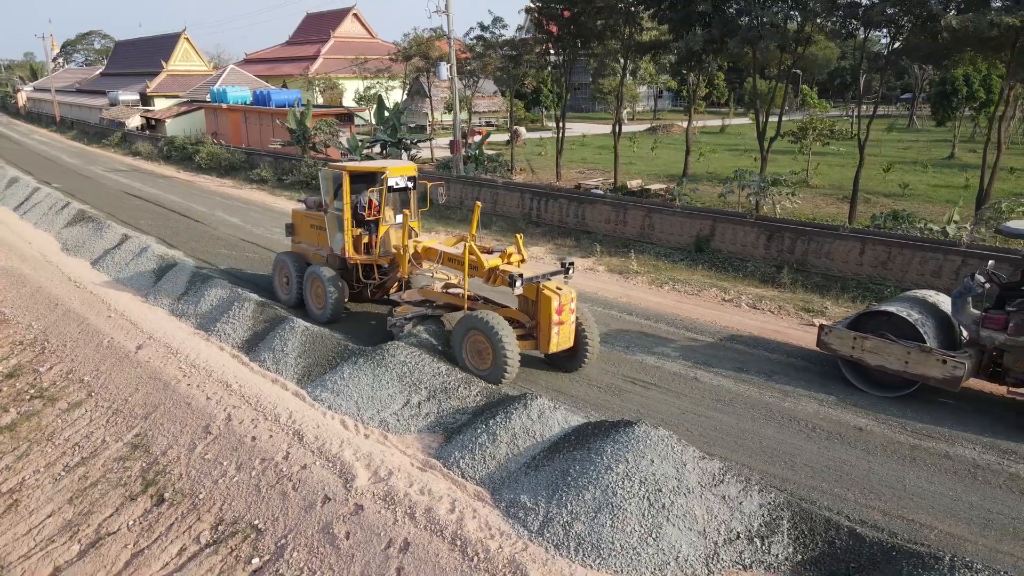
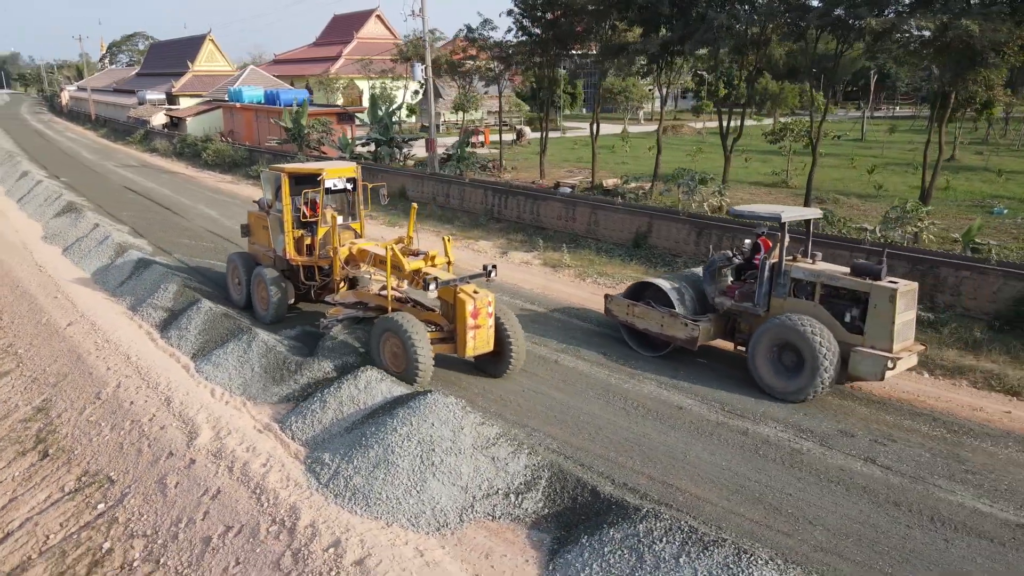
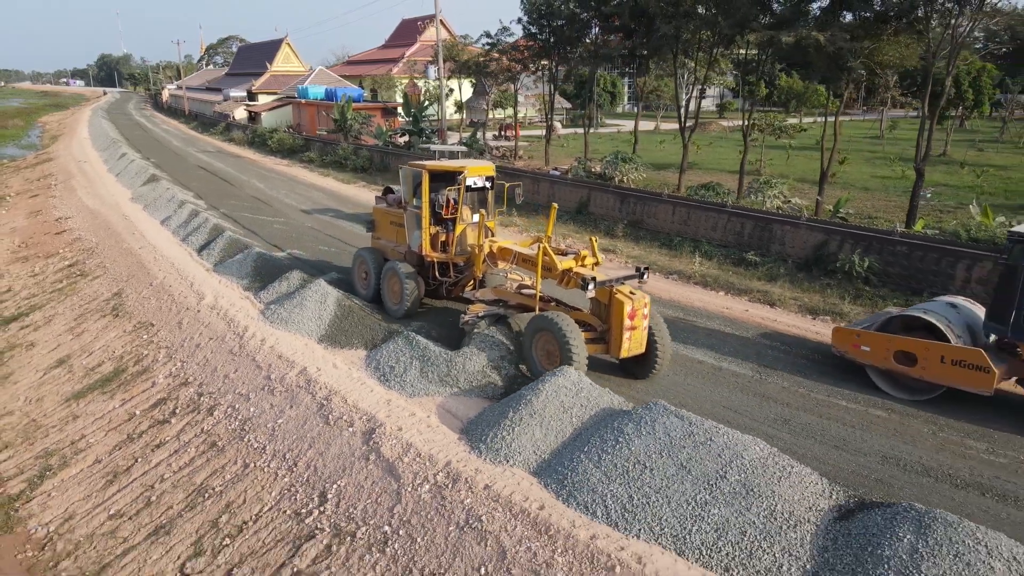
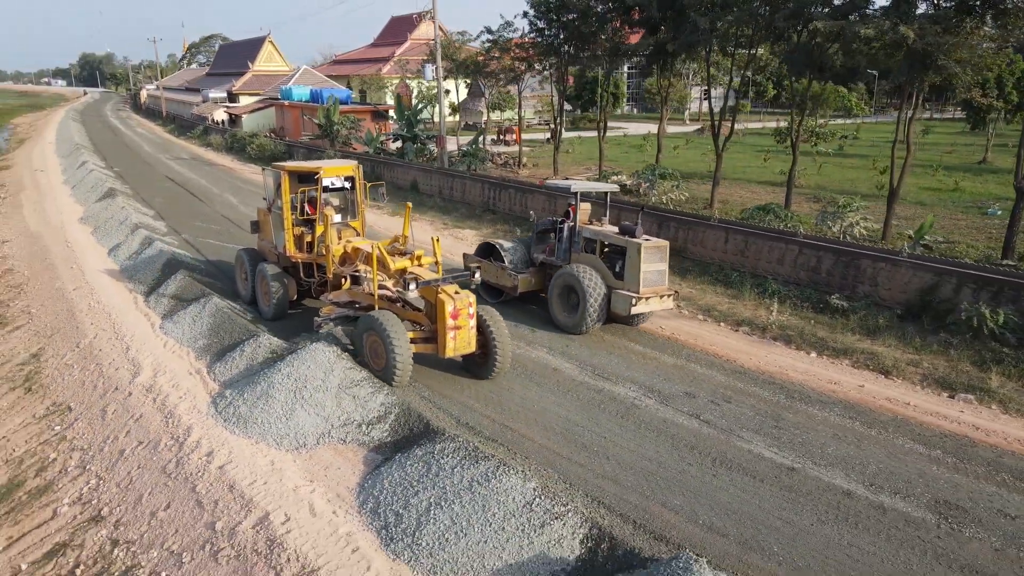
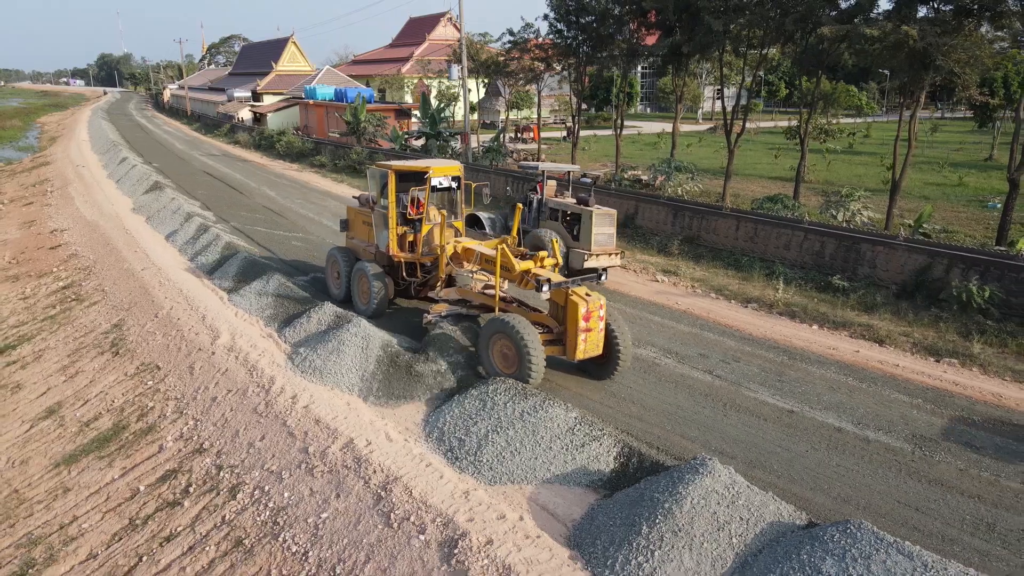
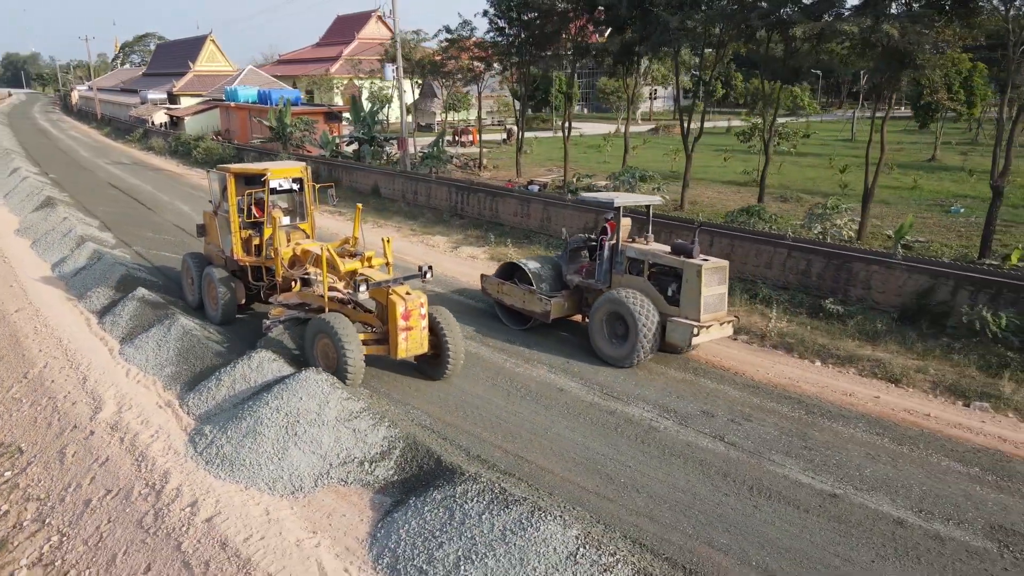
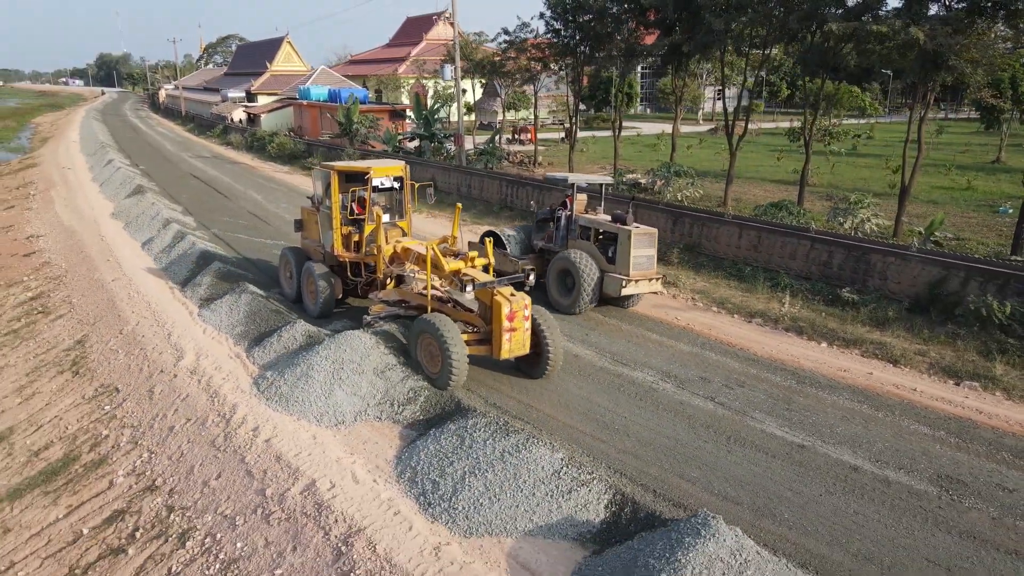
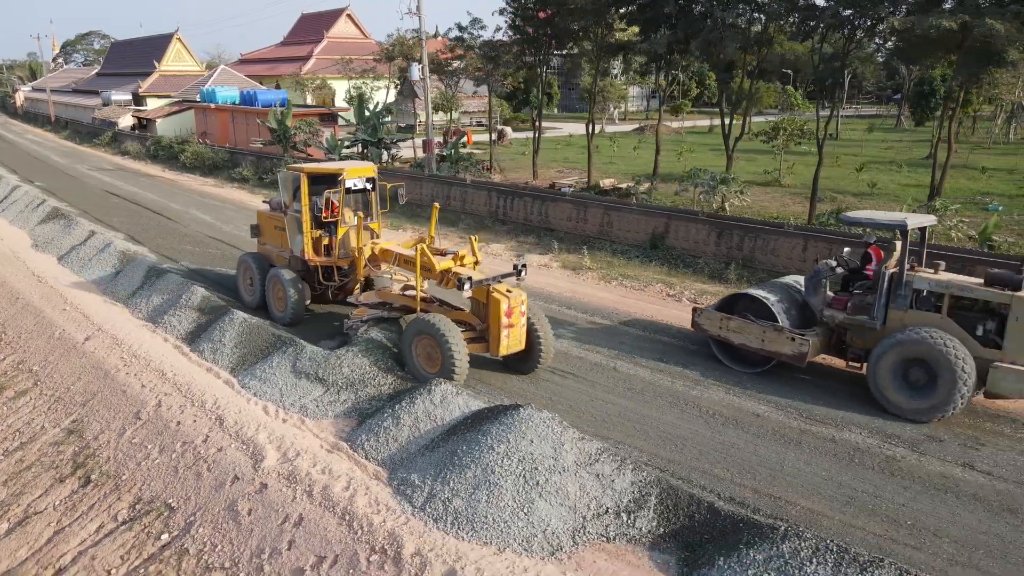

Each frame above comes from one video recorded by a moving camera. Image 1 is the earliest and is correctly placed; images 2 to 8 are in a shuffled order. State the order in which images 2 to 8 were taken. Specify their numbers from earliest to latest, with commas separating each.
8, 2, 6, 4, 7, 5, 3
